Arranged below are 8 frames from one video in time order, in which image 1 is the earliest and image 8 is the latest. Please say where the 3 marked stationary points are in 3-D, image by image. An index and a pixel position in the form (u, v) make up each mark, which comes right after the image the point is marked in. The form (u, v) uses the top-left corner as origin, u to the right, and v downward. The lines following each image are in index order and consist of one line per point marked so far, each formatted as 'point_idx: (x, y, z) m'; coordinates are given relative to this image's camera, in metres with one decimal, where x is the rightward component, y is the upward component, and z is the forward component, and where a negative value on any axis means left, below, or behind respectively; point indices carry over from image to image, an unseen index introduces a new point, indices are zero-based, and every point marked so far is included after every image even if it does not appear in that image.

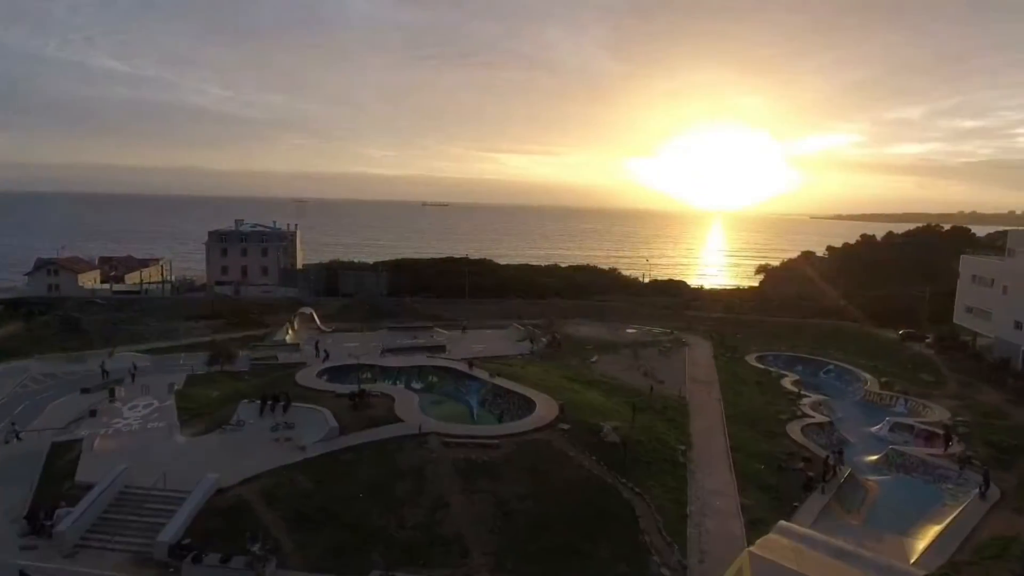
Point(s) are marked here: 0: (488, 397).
0: (-0.6, -3.0, +17.5) m
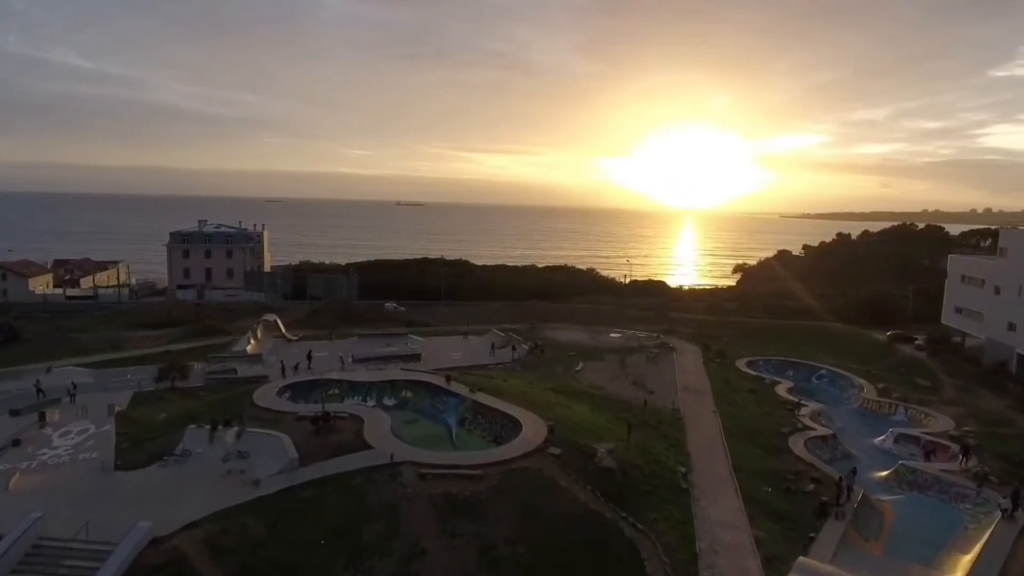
0: (-1.1, -3.2, +15.8) m
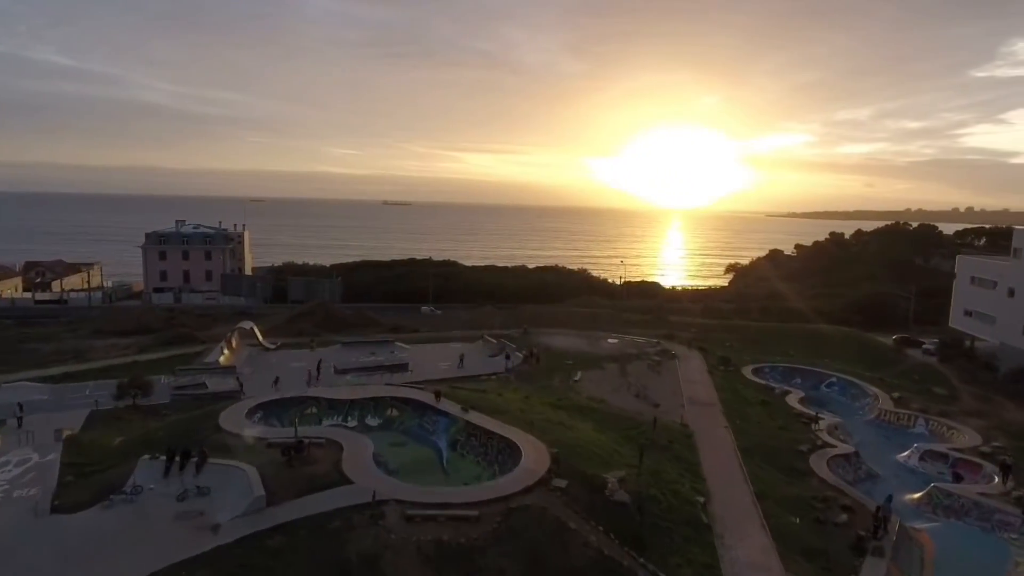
0: (-1.1, -3.4, +14.2) m
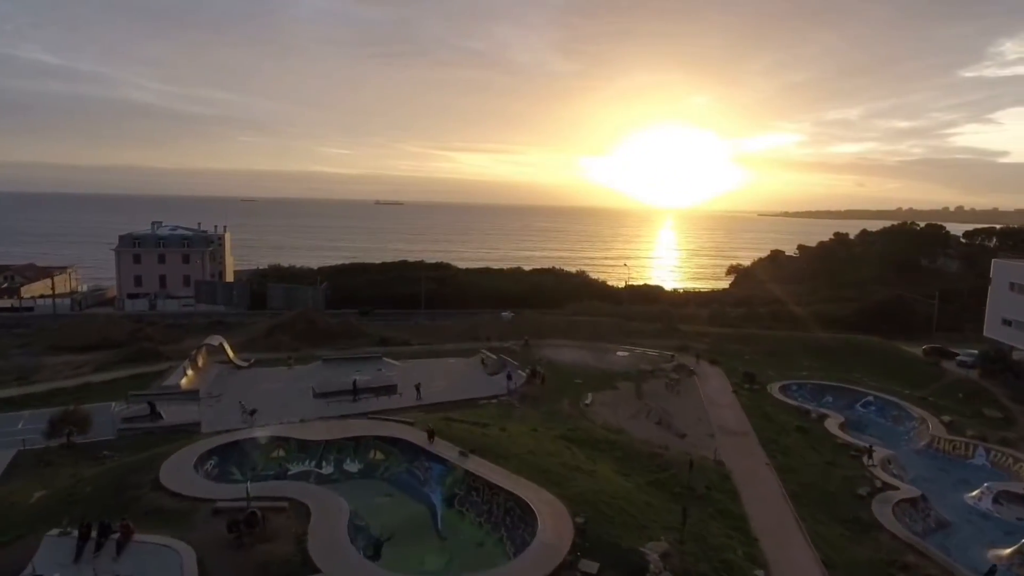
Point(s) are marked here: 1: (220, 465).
0: (-0.9, -3.7, +11.6) m
1: (-5.7, -3.5, +12.5) m
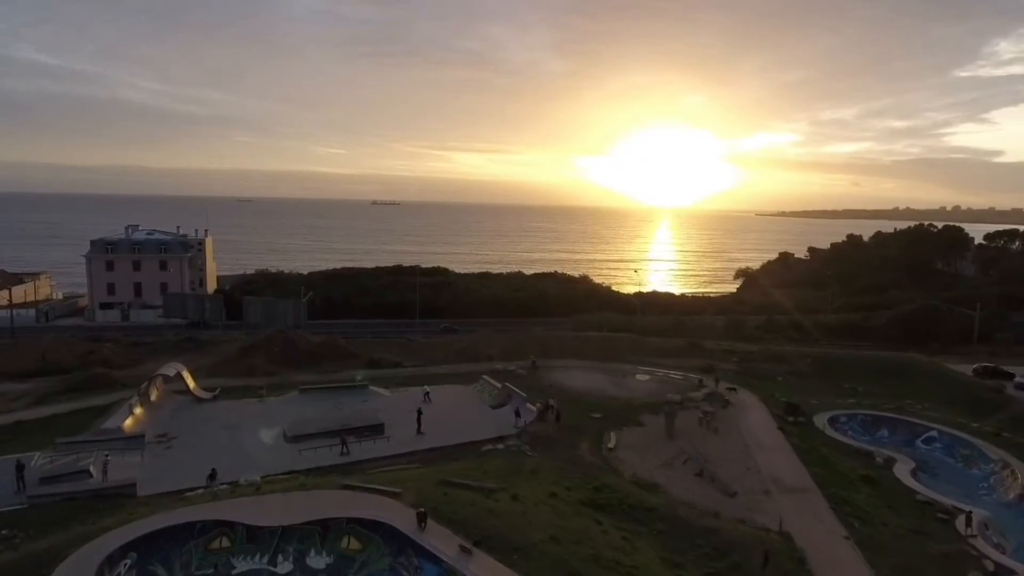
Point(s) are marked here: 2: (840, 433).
0: (-0.7, -4.3, +8.5) m
1: (-5.5, -4.0, +9.3) m
2: (+10.1, -4.4, +19.6) m
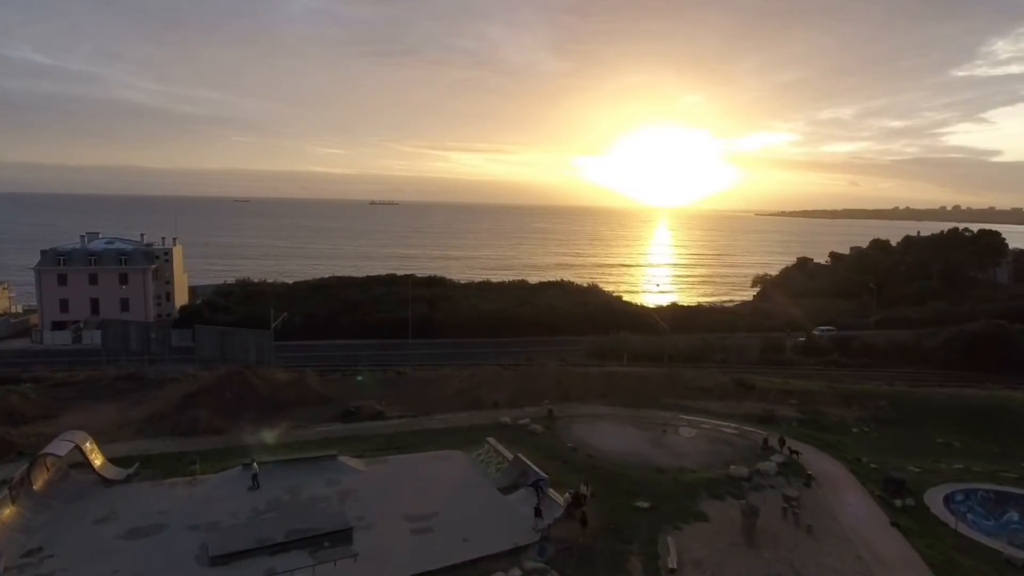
0: (-0.3, -5.2, +3.6) m
1: (-5.1, -5.0, +4.4) m
2: (+10.5, -5.4, +14.8) m
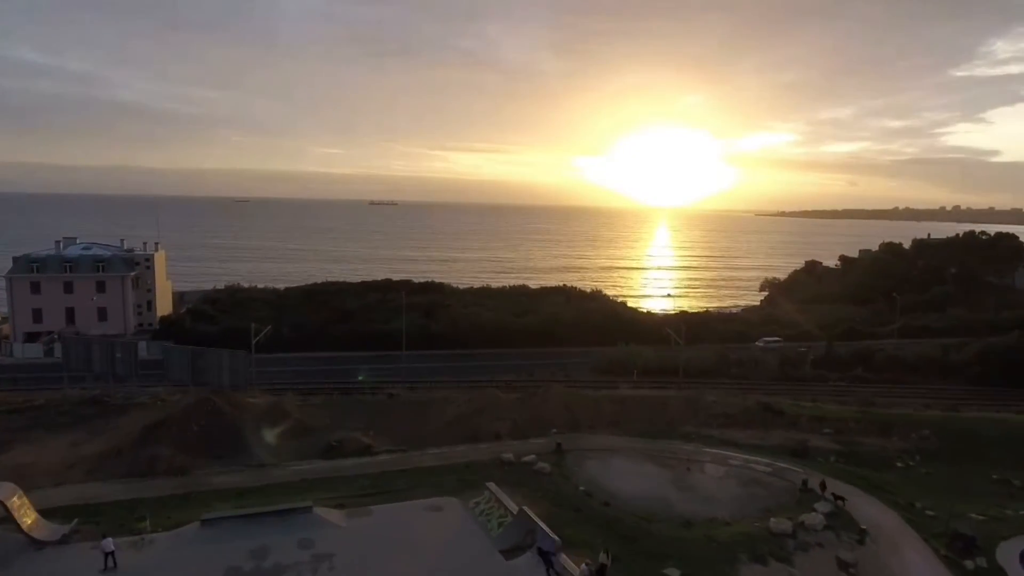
0: (-0.2, -5.7, +1.4) m
1: (-5.0, -5.5, +2.2) m
2: (+10.6, -5.9, +12.6) m
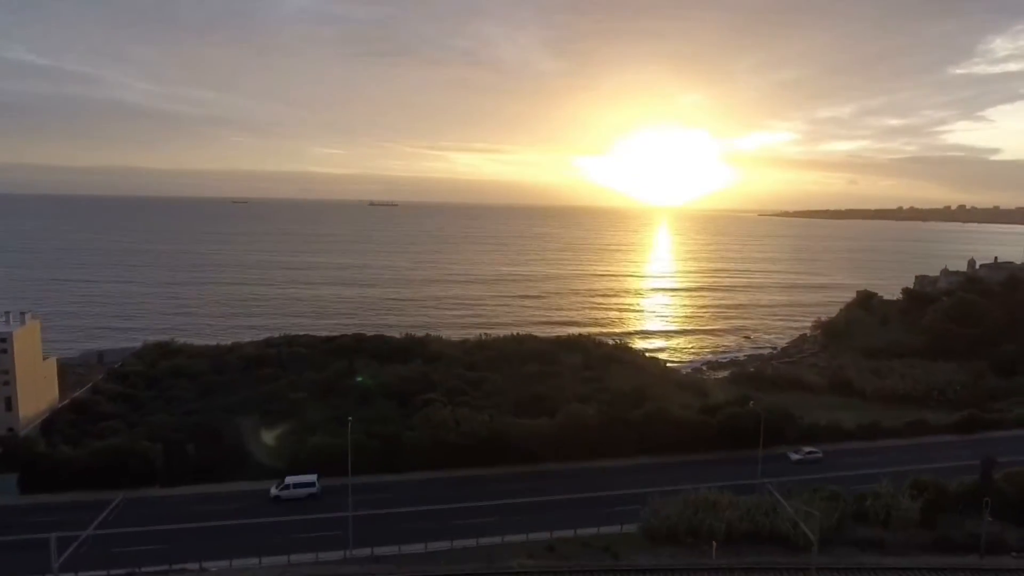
0: (+0.1, -9.6, -9.7) m
1: (-4.7, -9.3, -8.9) m
2: (+10.8, -9.7, +1.5) m
